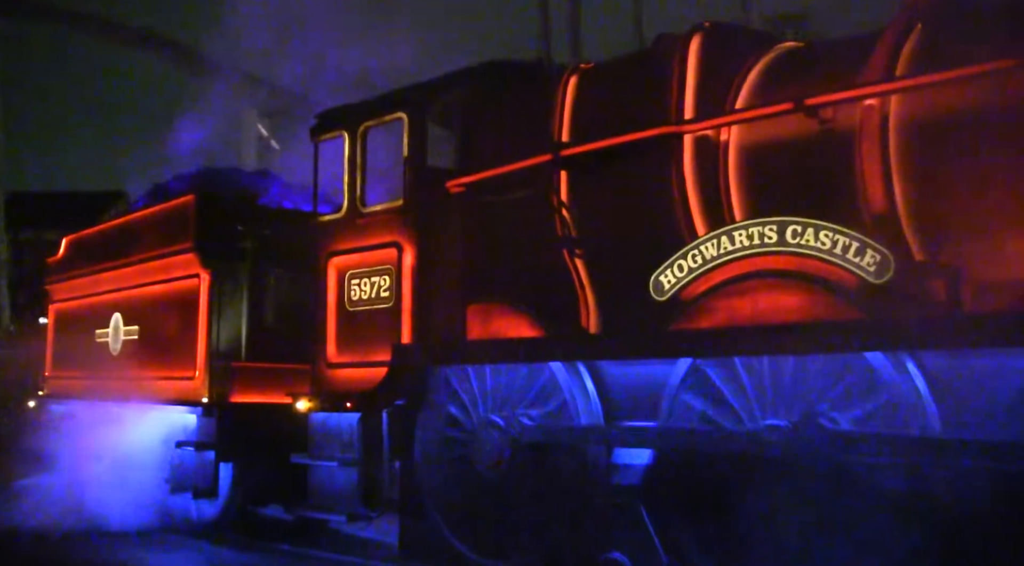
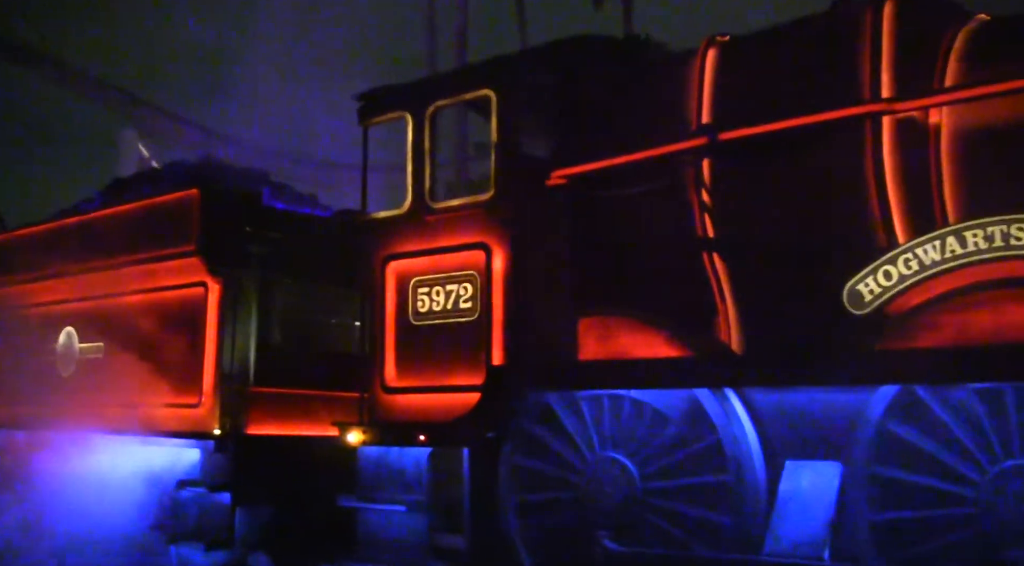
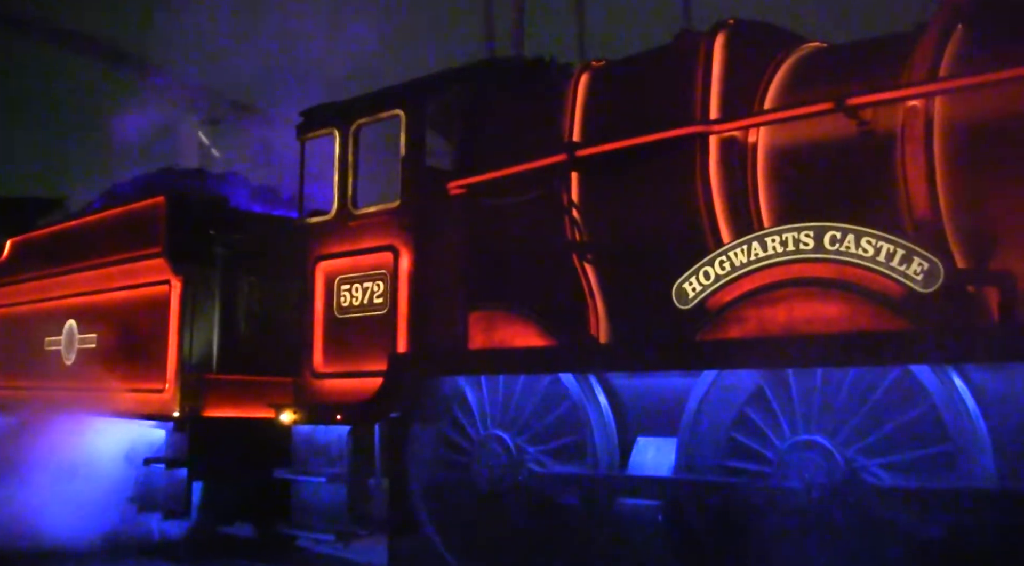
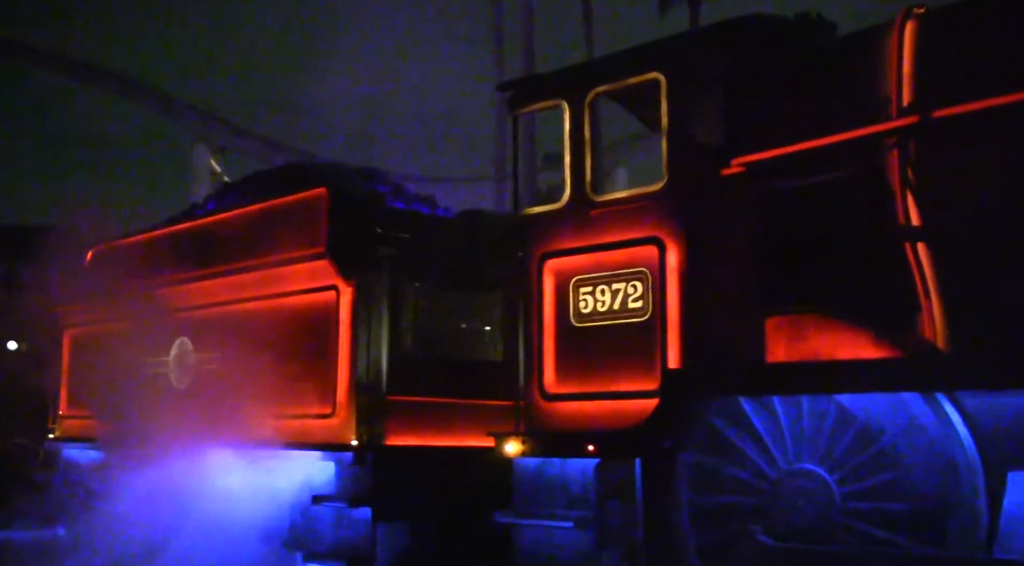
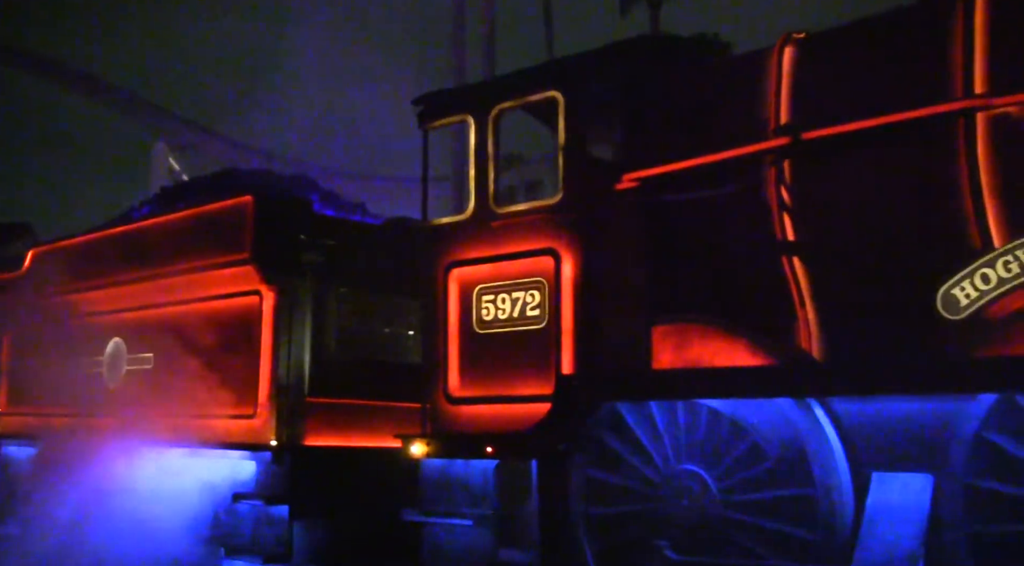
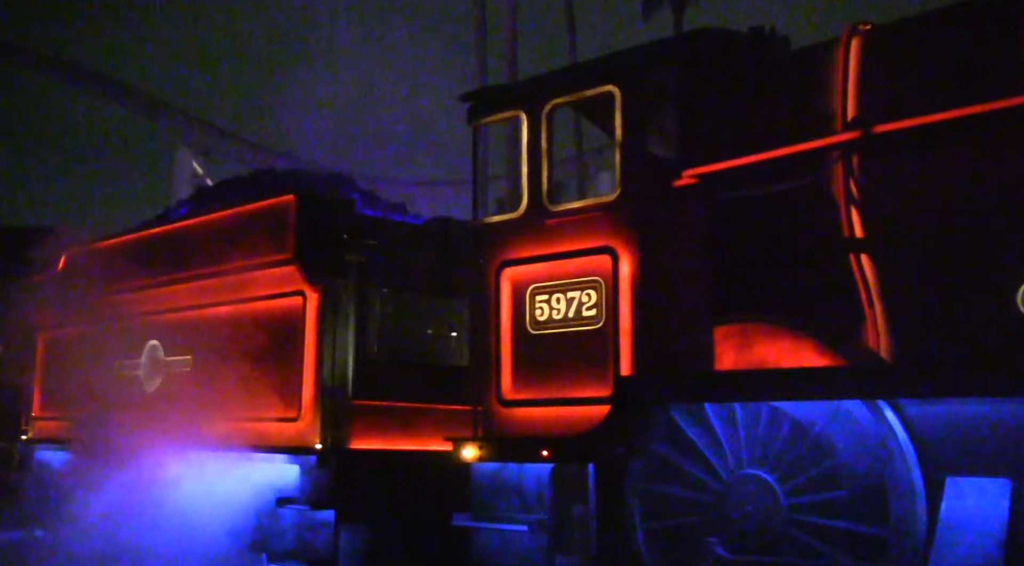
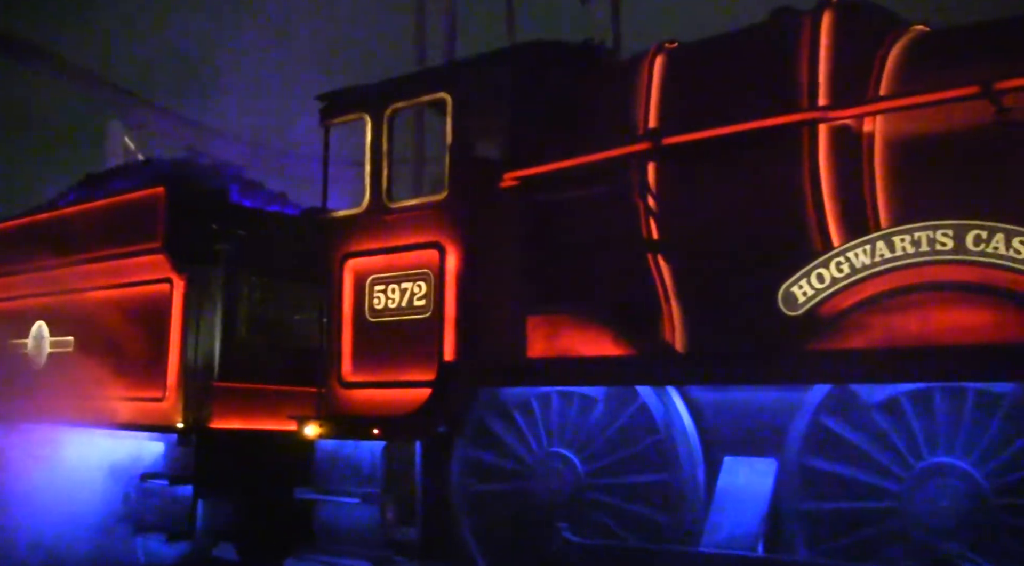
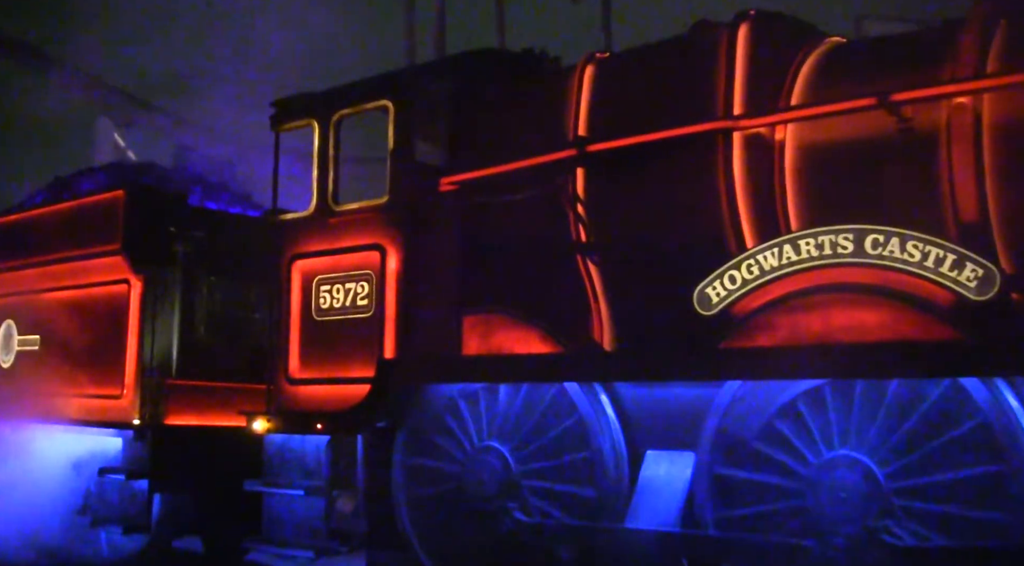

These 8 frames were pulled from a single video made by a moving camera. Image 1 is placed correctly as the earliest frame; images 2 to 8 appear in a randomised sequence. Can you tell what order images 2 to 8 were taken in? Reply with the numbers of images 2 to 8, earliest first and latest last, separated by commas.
3, 8, 7, 2, 5, 6, 4
